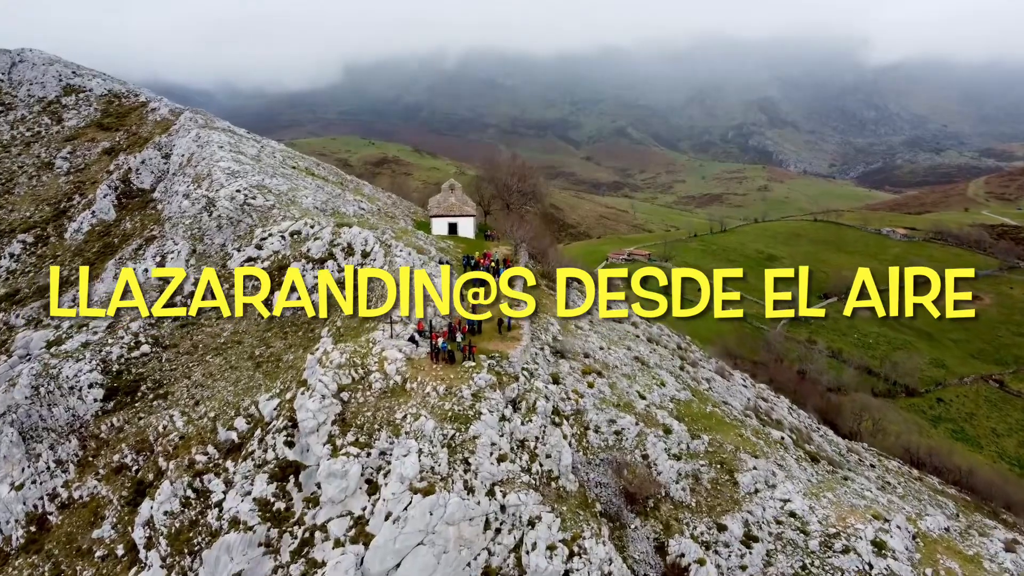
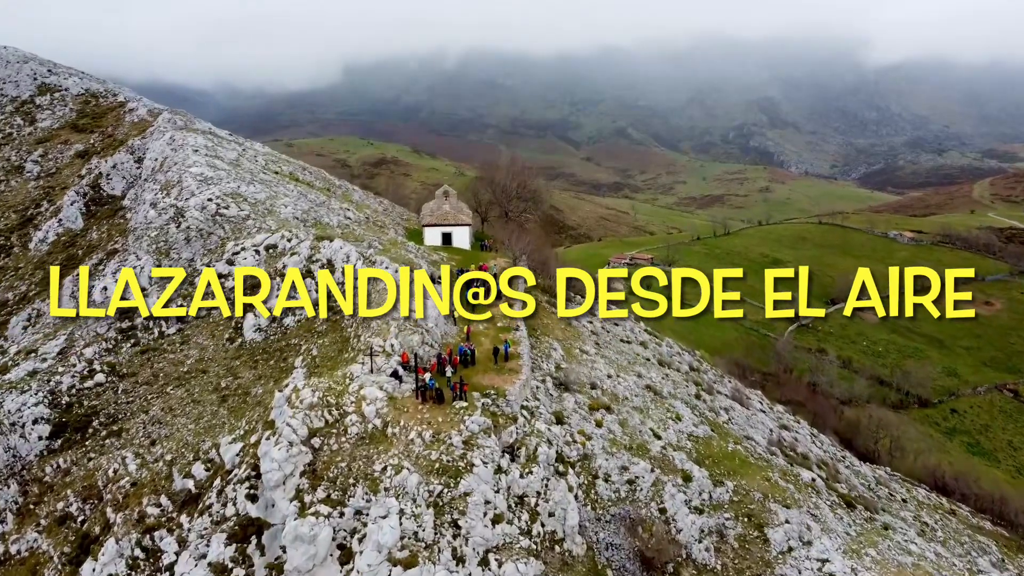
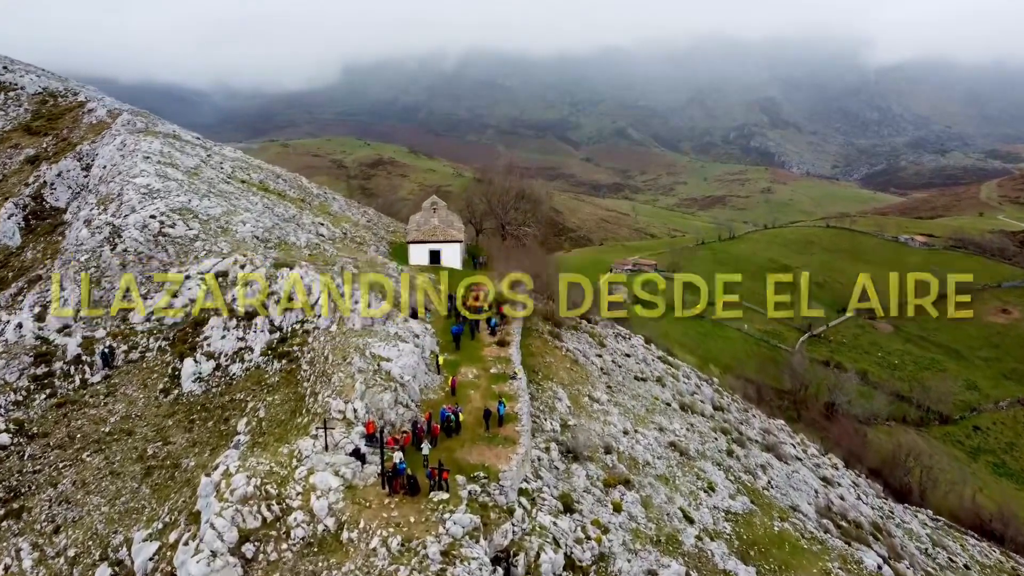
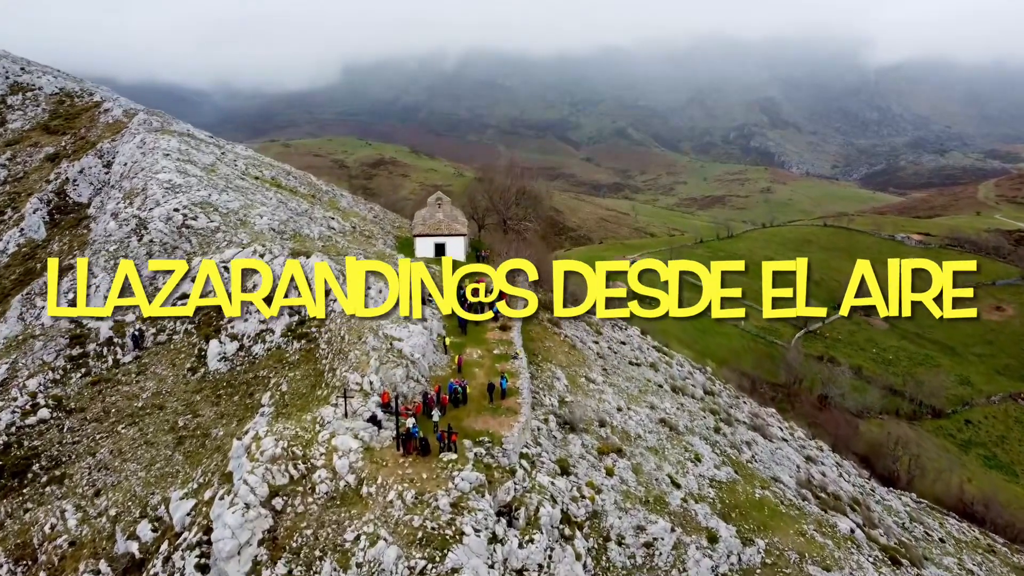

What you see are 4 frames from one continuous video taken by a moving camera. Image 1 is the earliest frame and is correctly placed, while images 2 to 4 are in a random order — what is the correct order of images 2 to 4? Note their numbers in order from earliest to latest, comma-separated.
2, 4, 3
